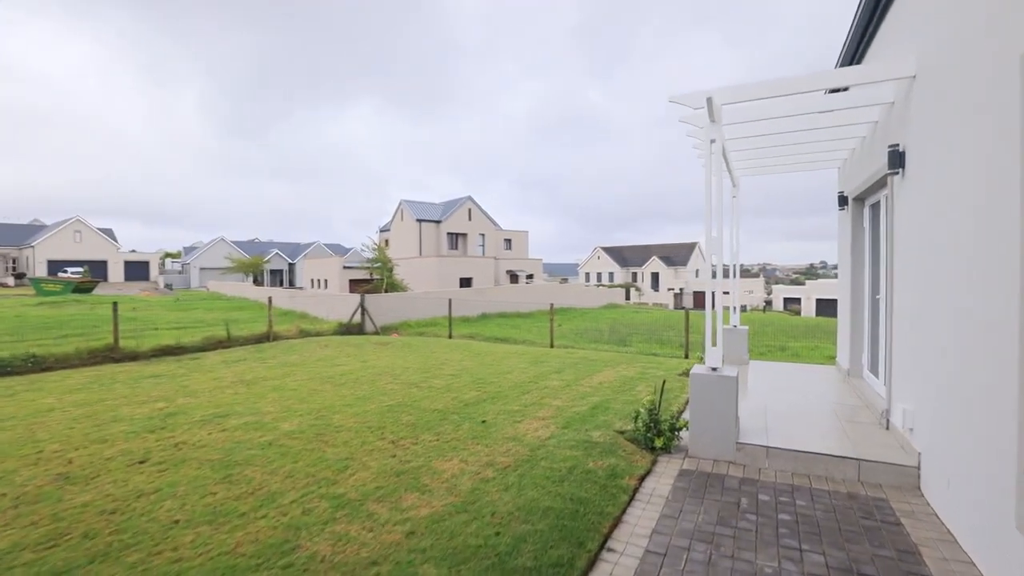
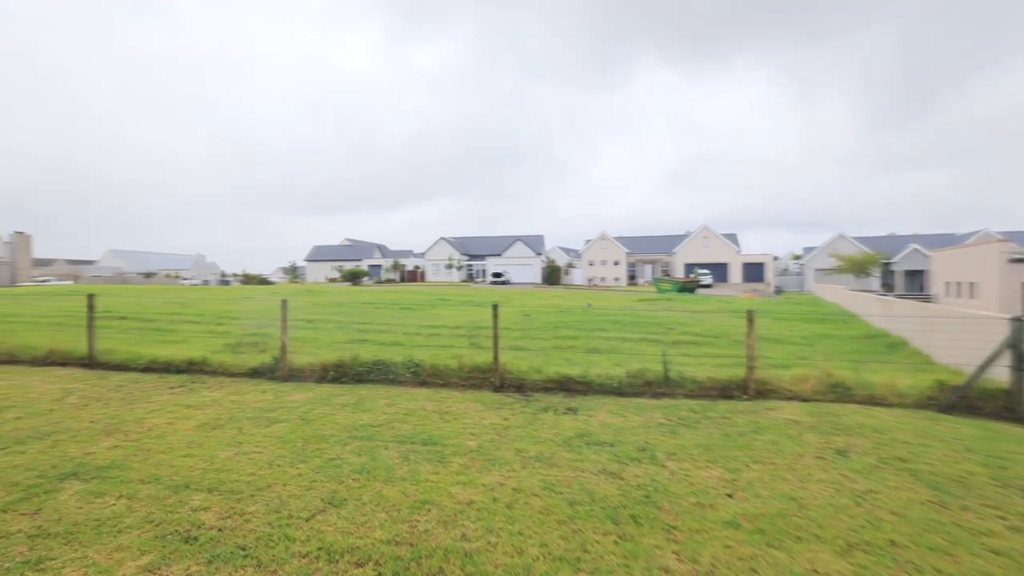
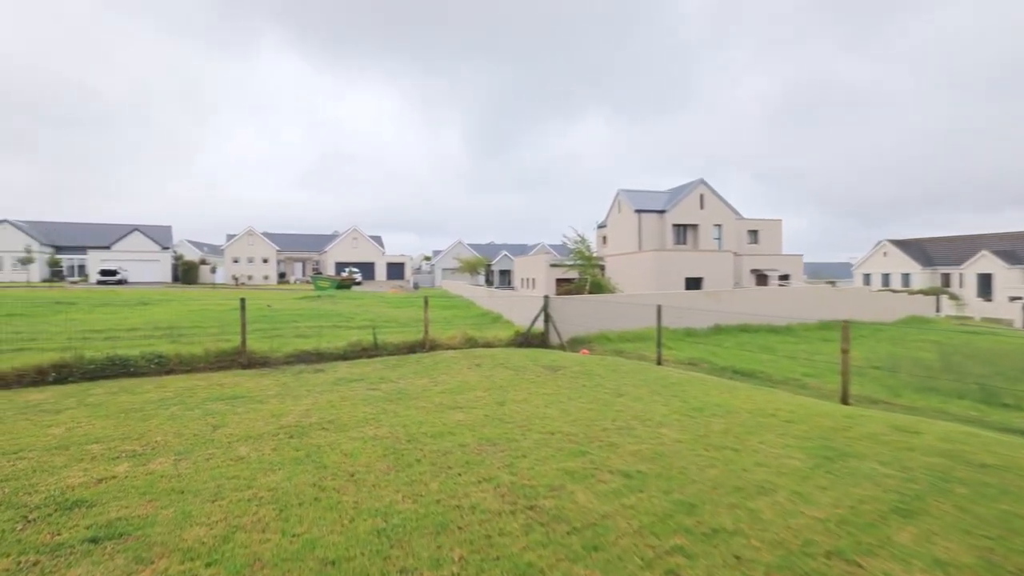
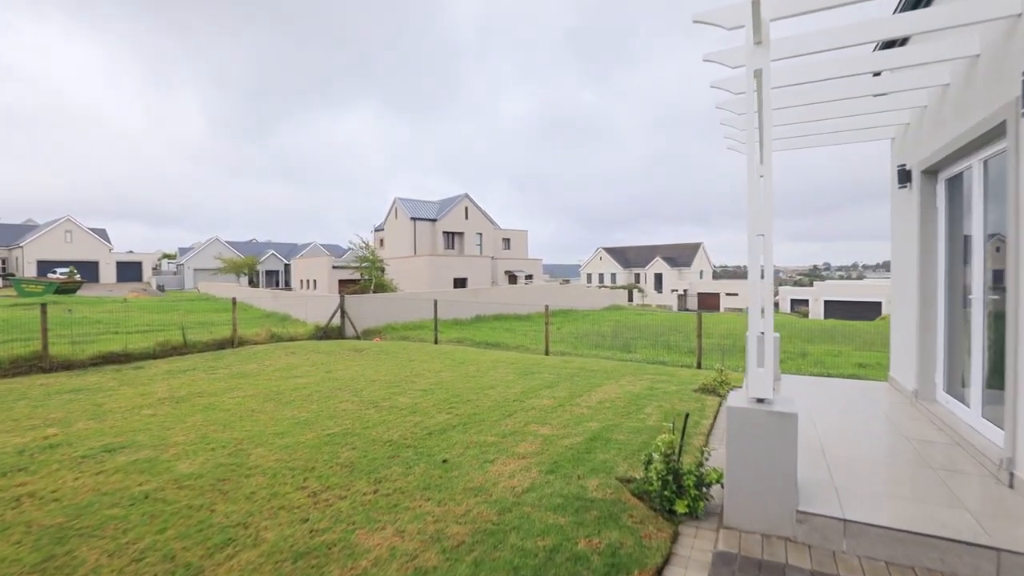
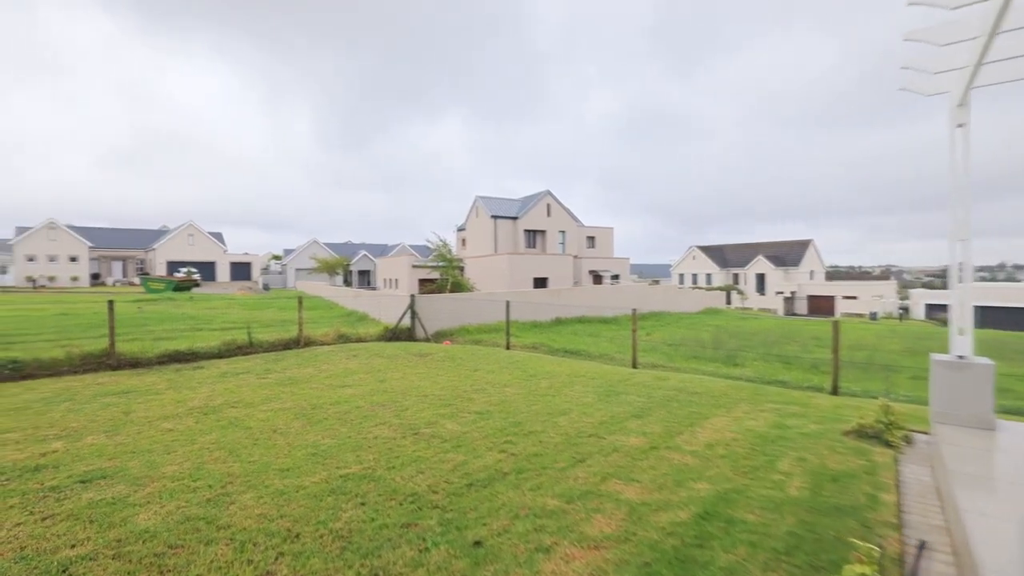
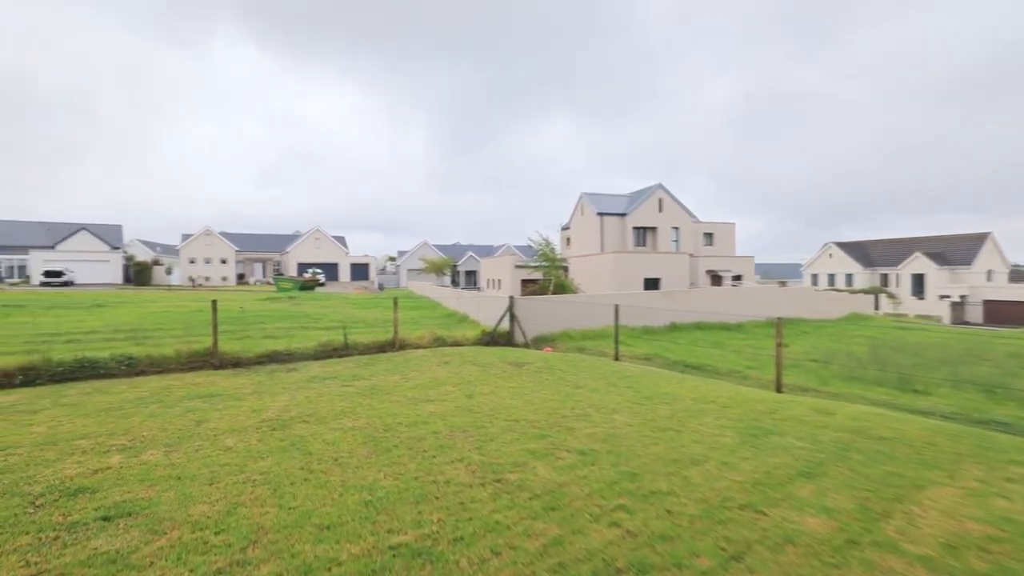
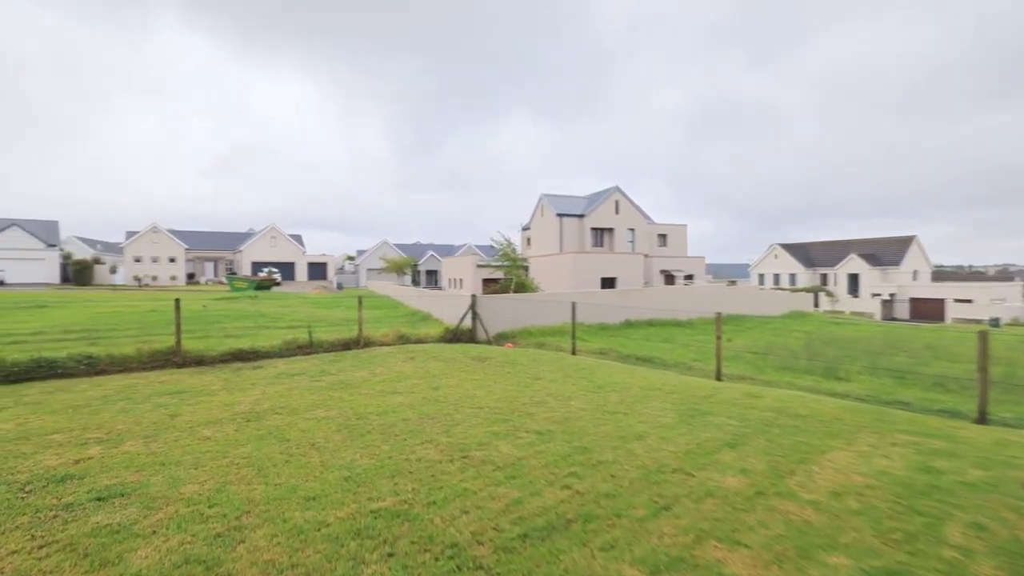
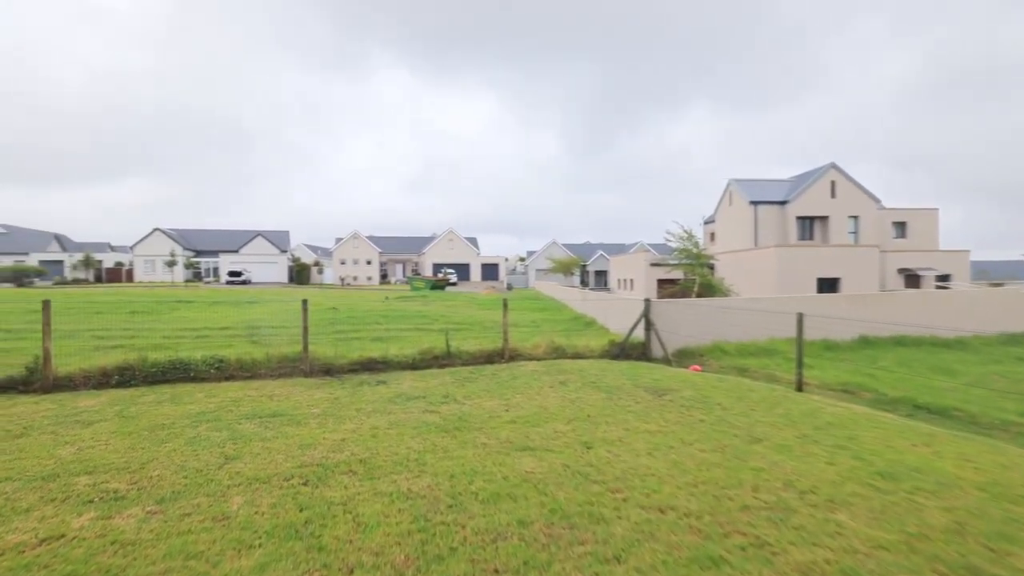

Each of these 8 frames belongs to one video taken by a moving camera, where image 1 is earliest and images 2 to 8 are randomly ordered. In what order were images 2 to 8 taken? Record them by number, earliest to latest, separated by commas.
4, 5, 7, 6, 3, 8, 2
